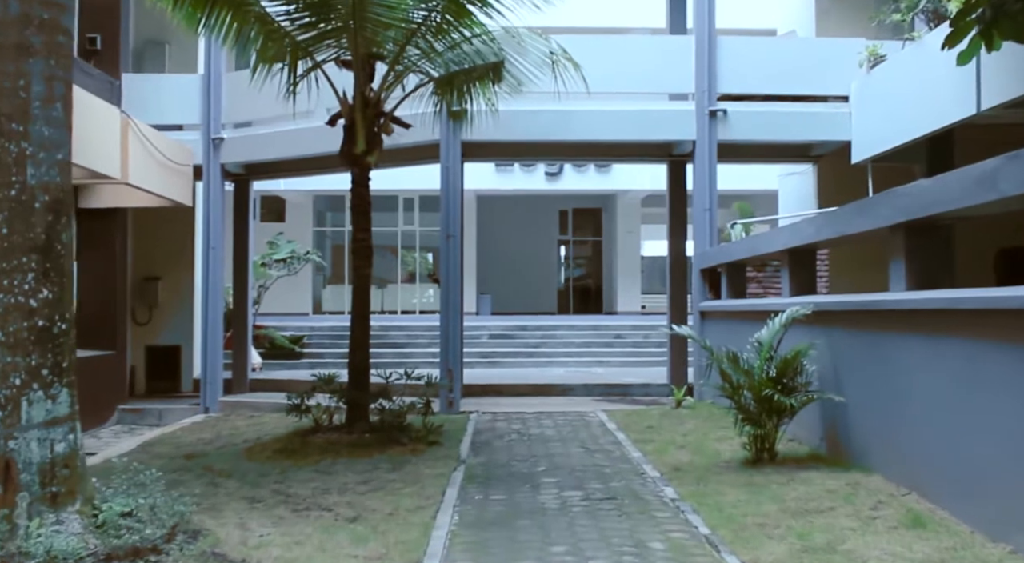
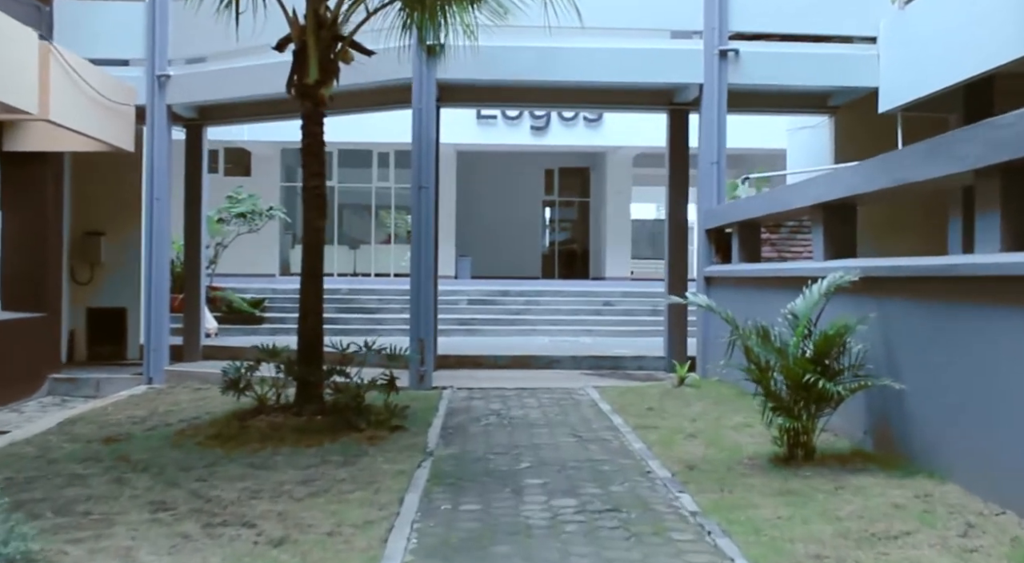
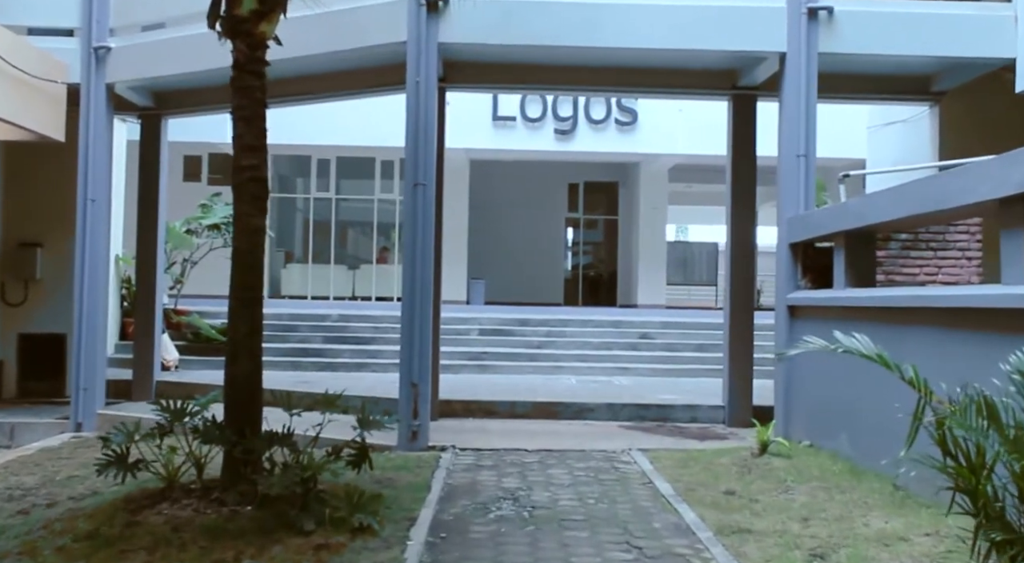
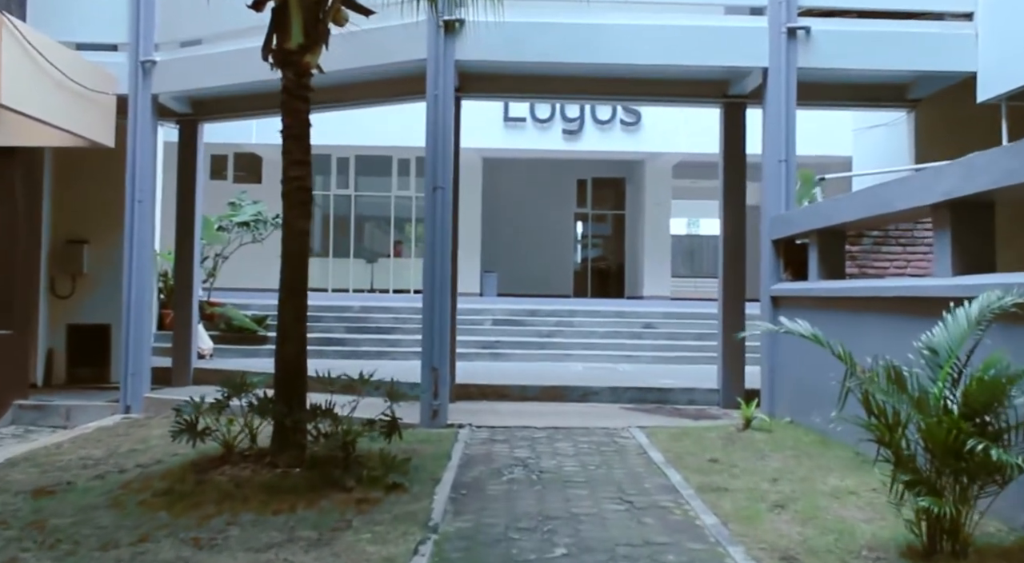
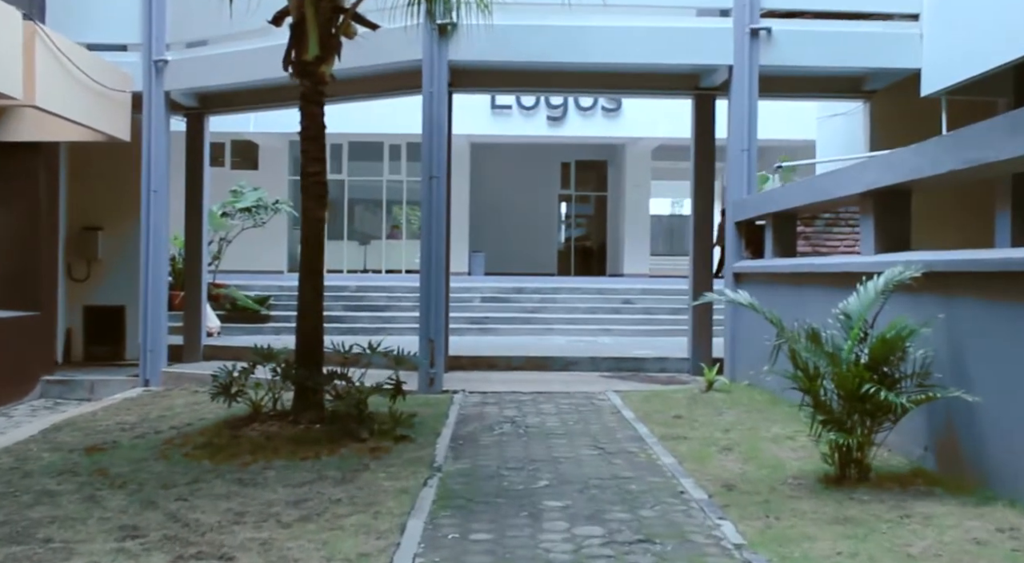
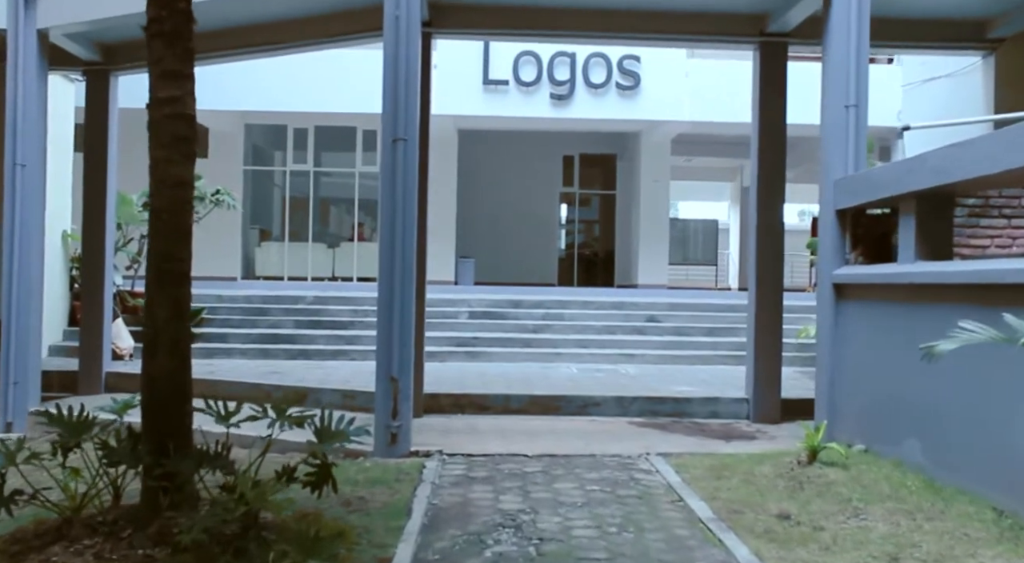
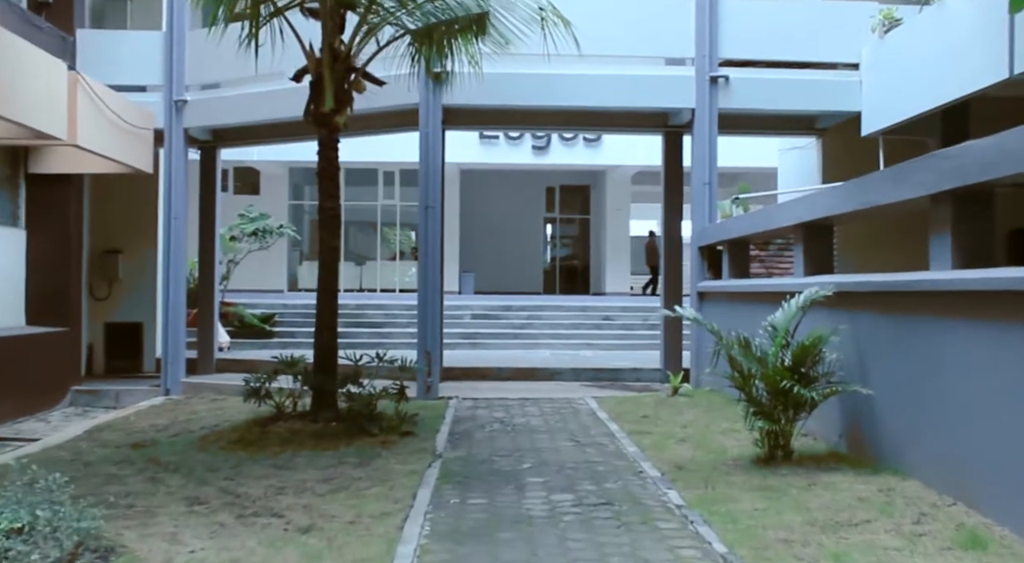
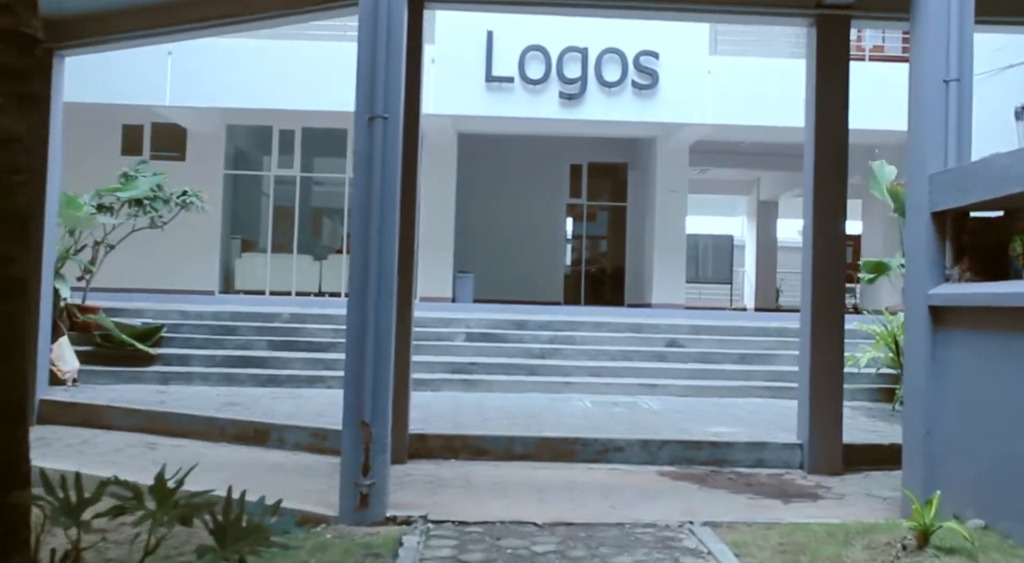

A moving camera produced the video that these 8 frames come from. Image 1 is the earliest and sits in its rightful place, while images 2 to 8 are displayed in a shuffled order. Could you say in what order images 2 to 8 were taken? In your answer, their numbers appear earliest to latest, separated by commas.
7, 2, 5, 4, 3, 6, 8
